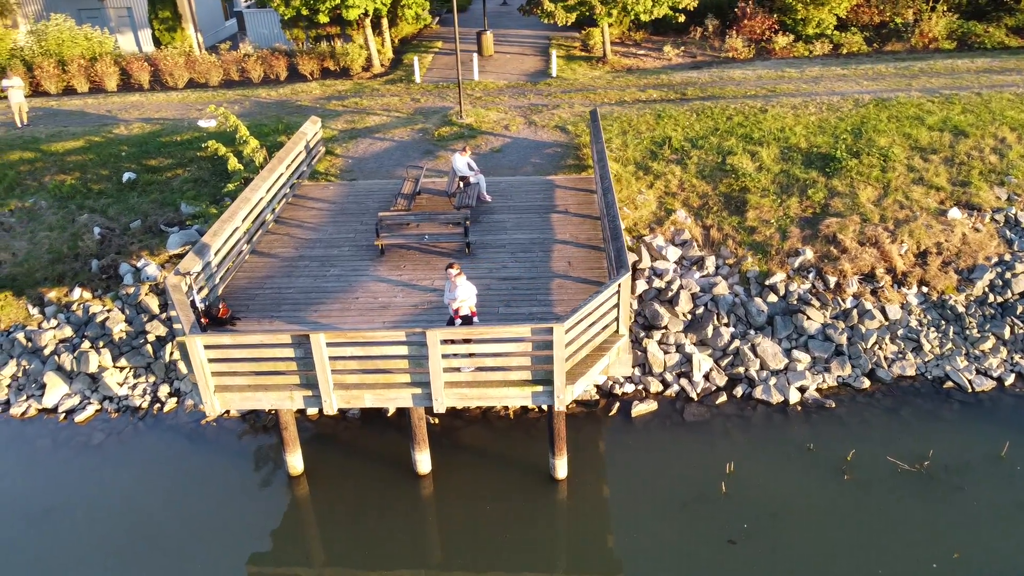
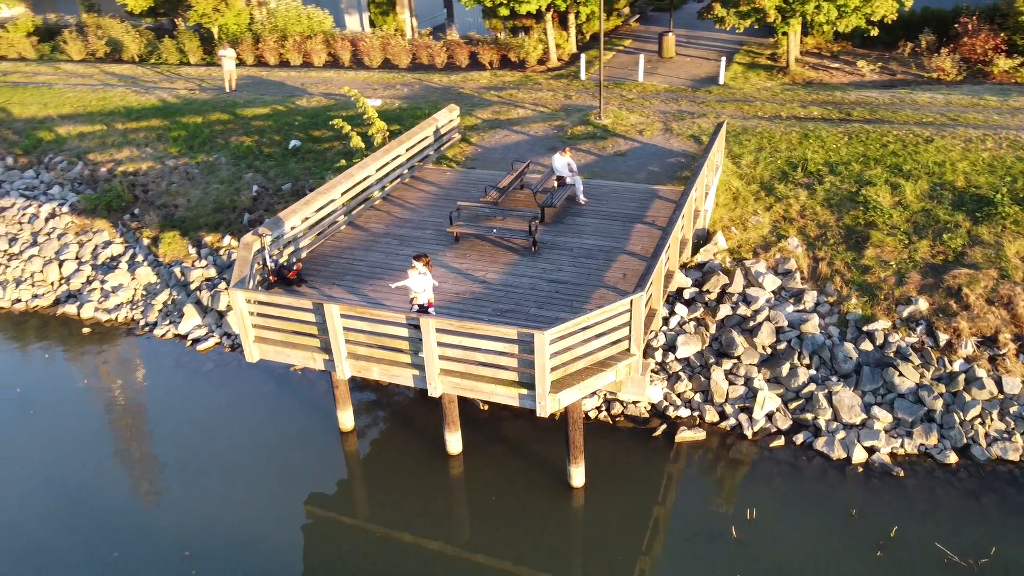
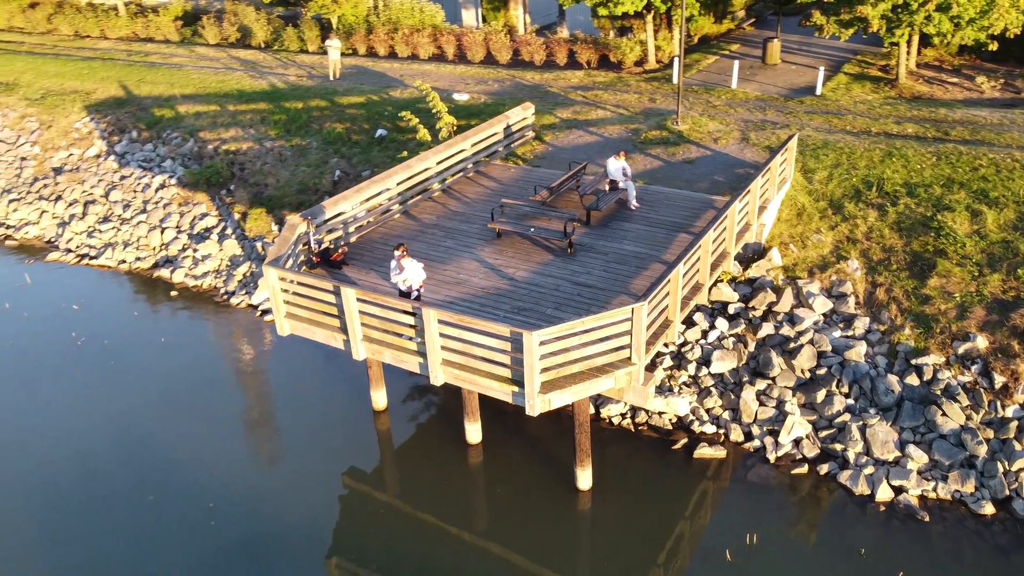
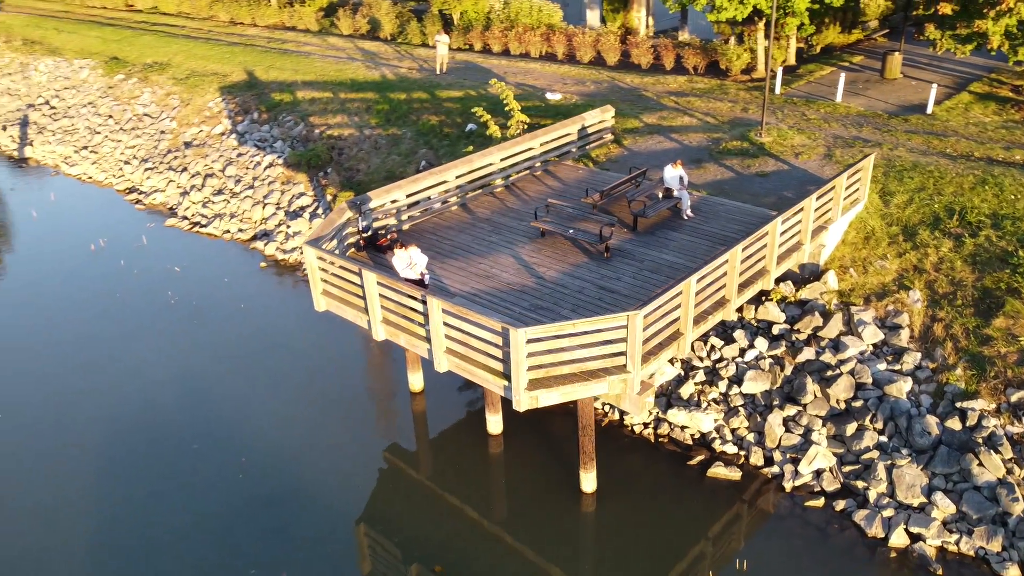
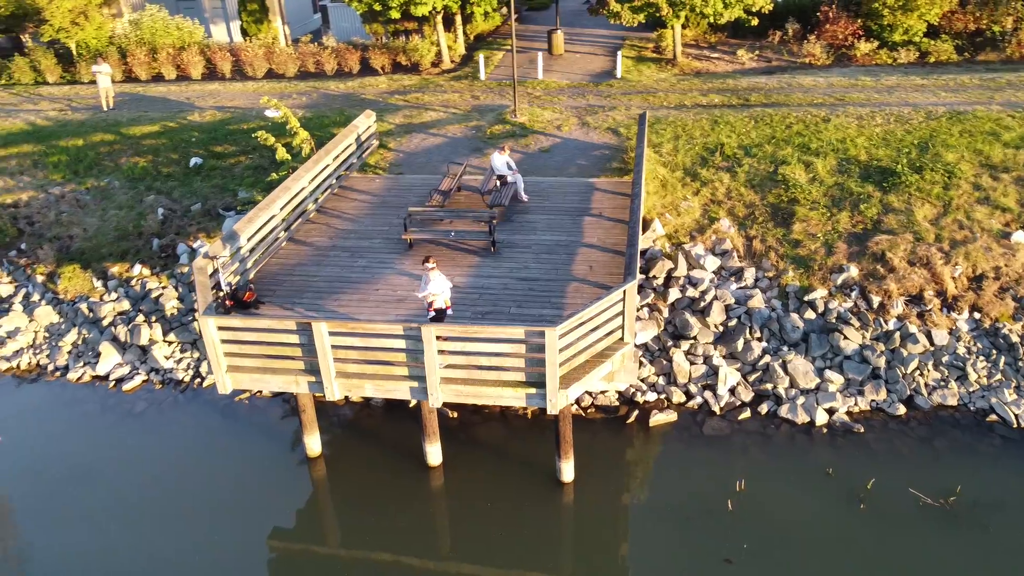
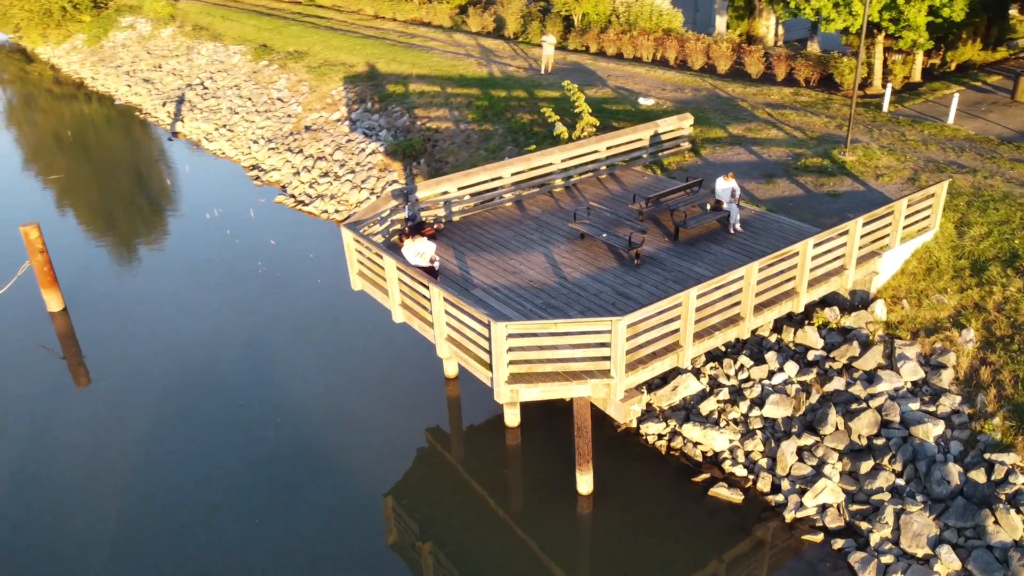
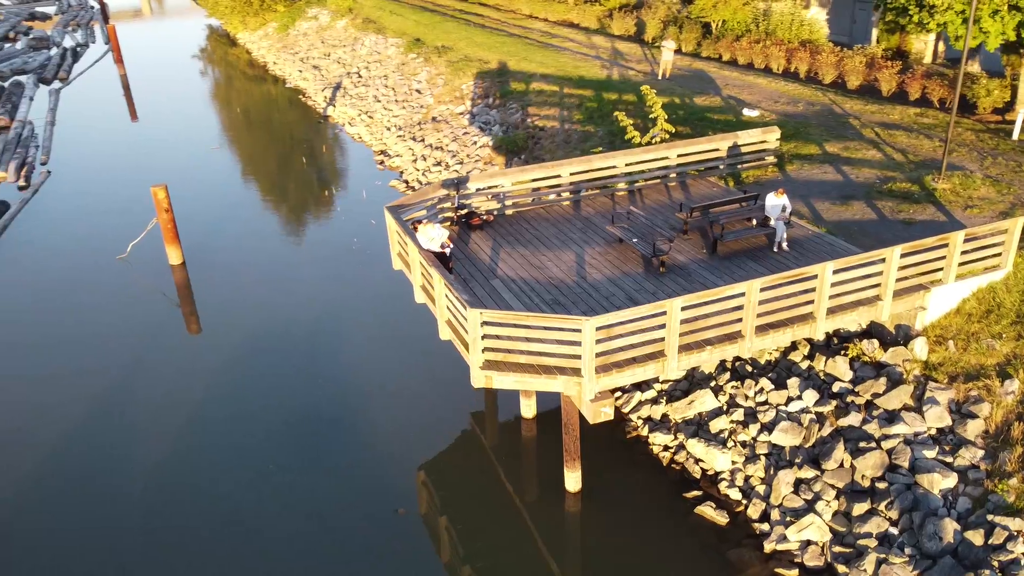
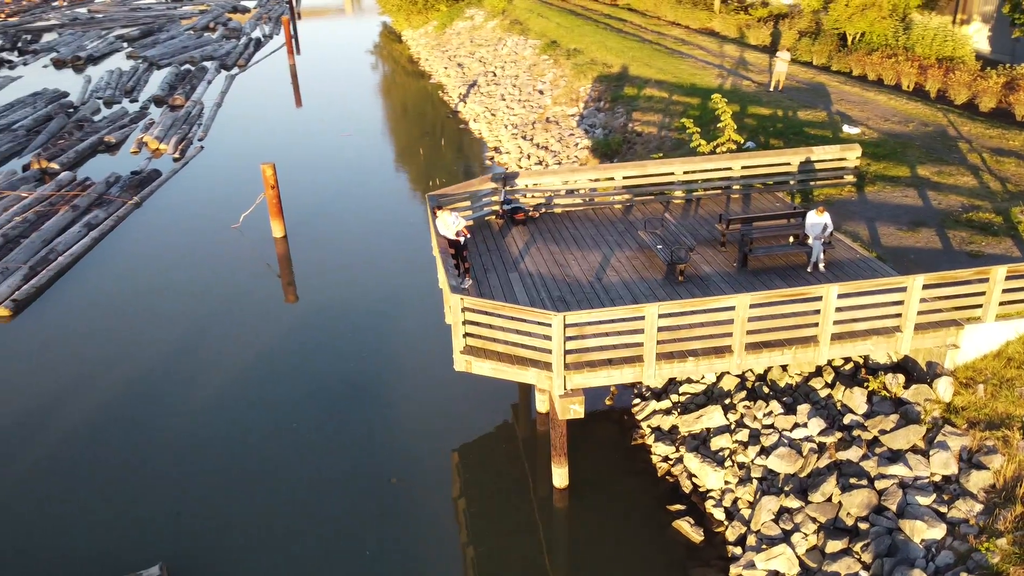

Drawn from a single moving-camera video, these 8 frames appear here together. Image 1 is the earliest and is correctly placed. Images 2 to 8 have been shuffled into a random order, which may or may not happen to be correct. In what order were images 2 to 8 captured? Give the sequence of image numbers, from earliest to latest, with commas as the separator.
5, 2, 3, 4, 6, 7, 8
